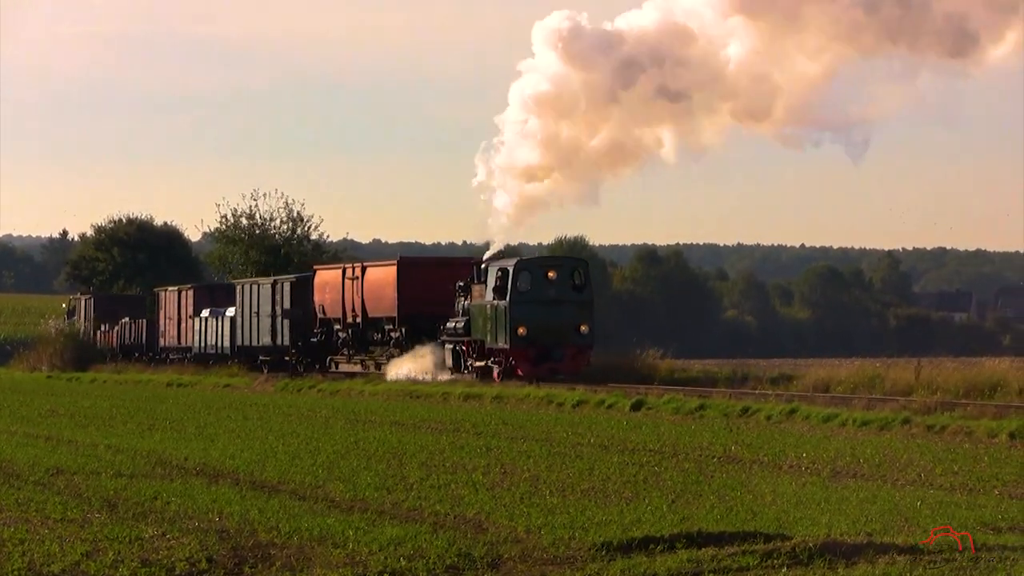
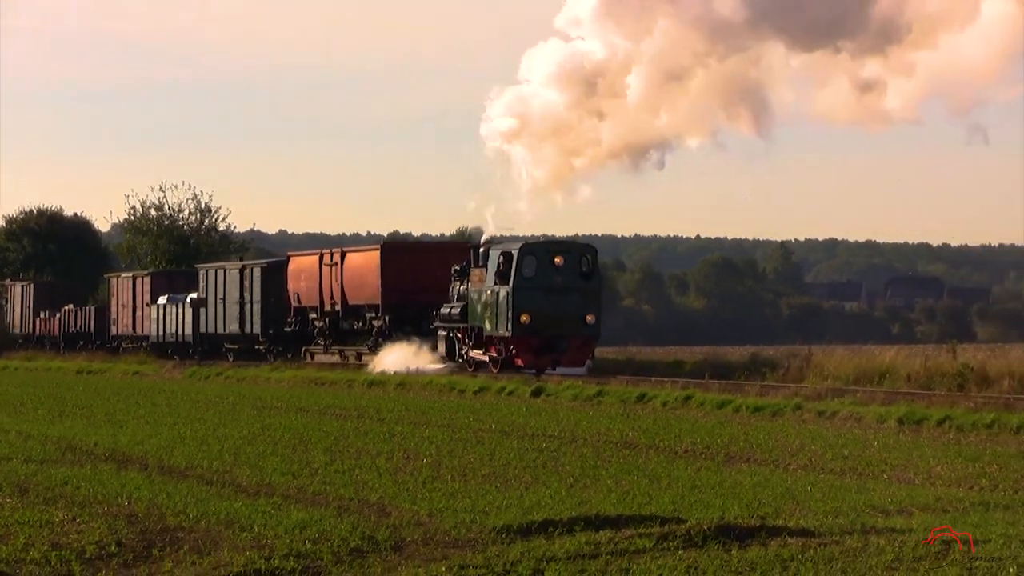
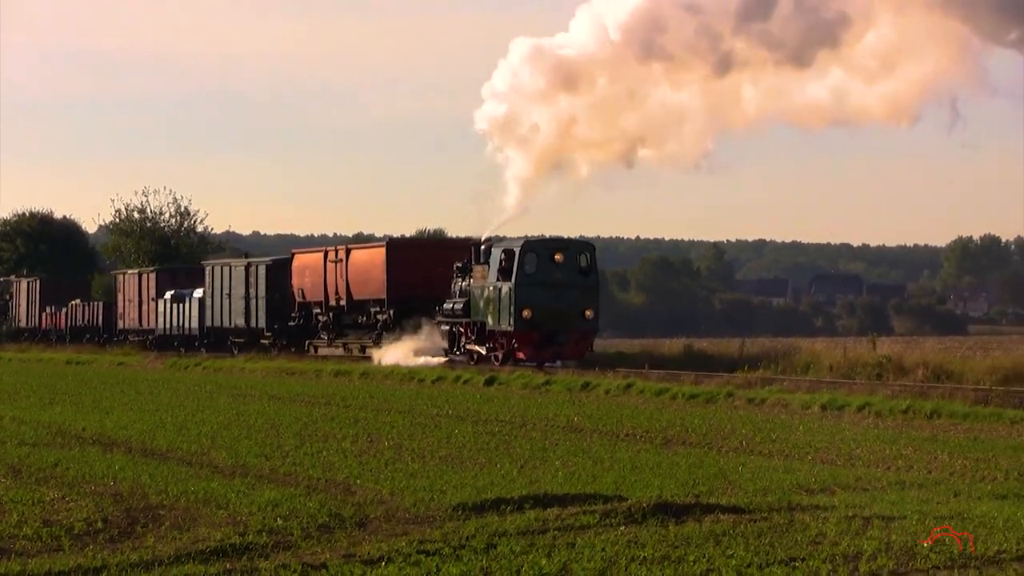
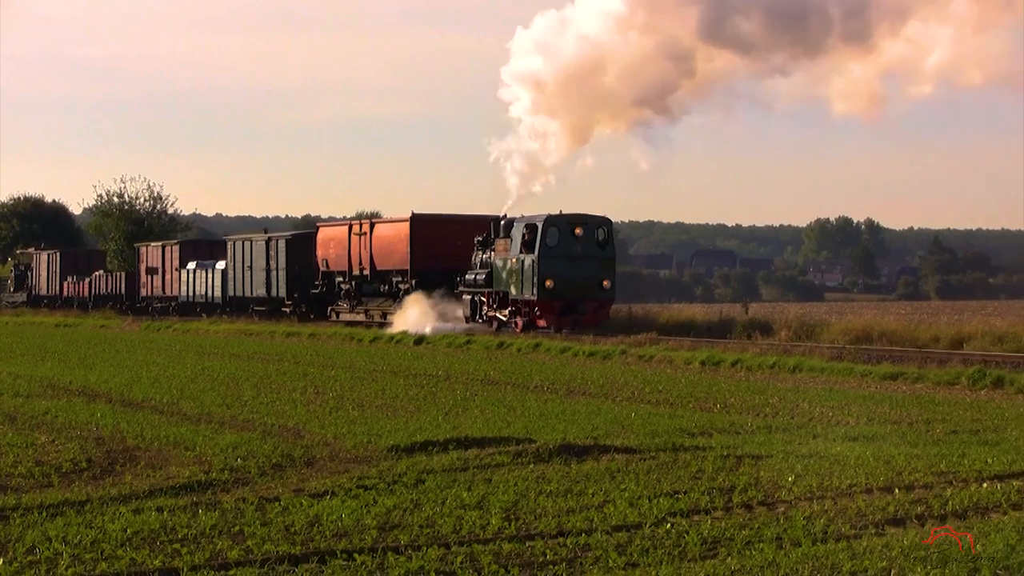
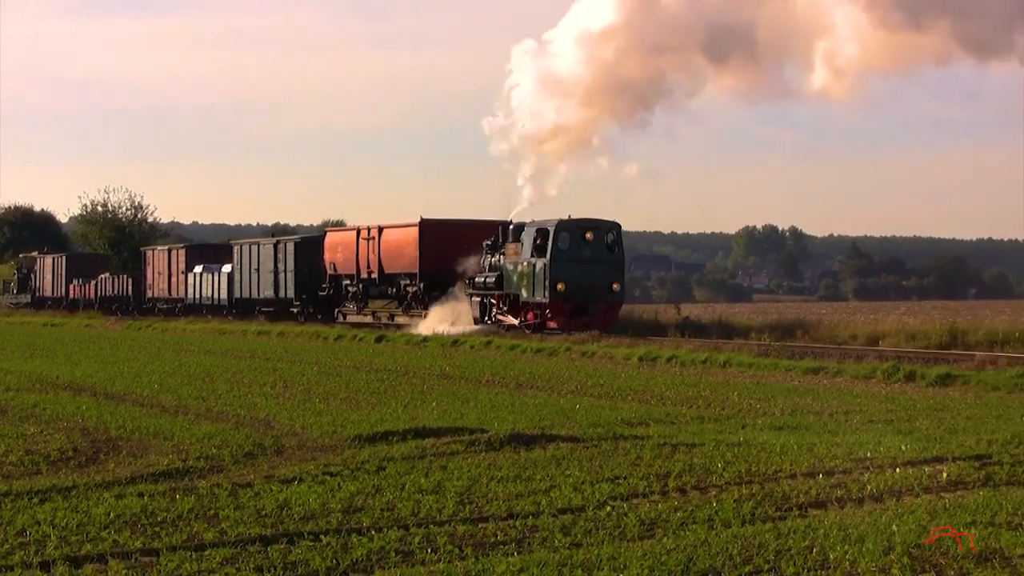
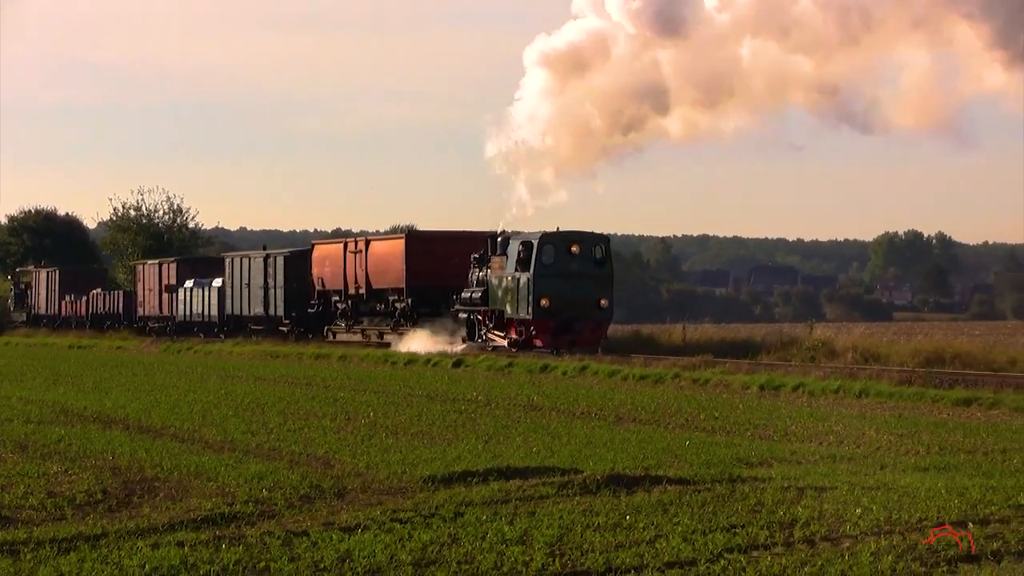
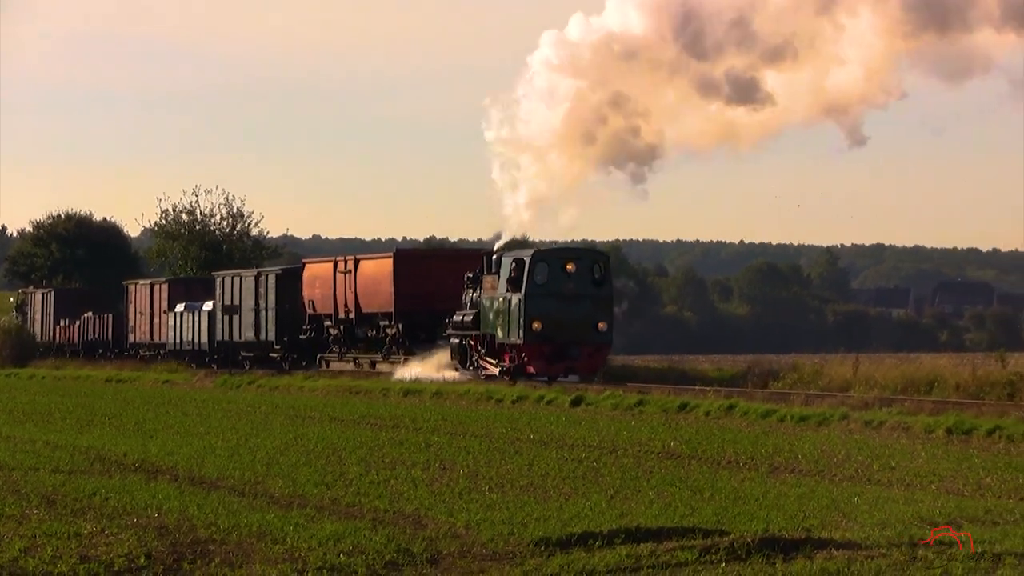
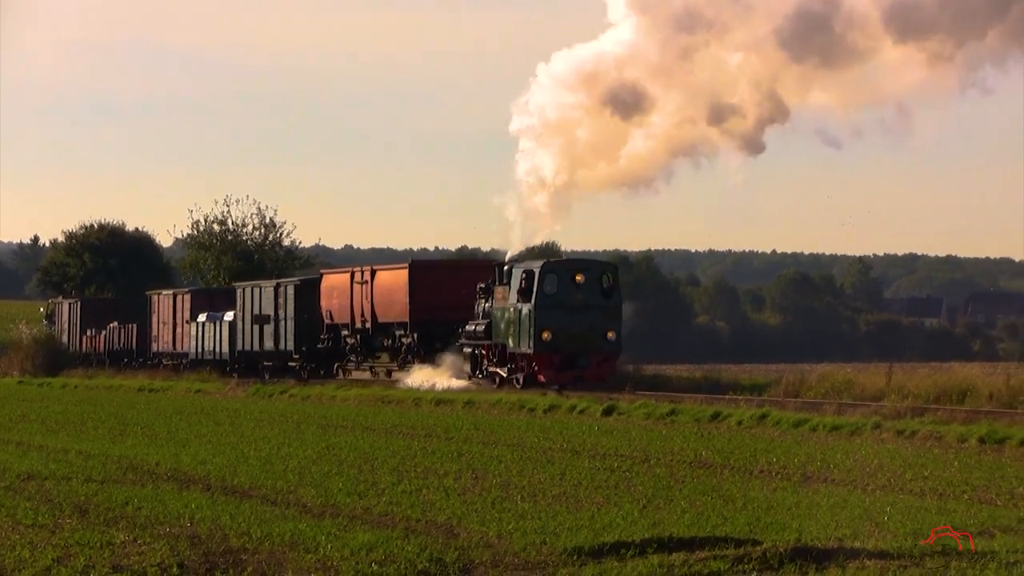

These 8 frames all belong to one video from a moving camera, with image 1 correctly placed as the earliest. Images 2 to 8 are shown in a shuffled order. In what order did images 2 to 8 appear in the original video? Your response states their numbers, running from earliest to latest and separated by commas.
8, 7, 2, 3, 6, 4, 5
